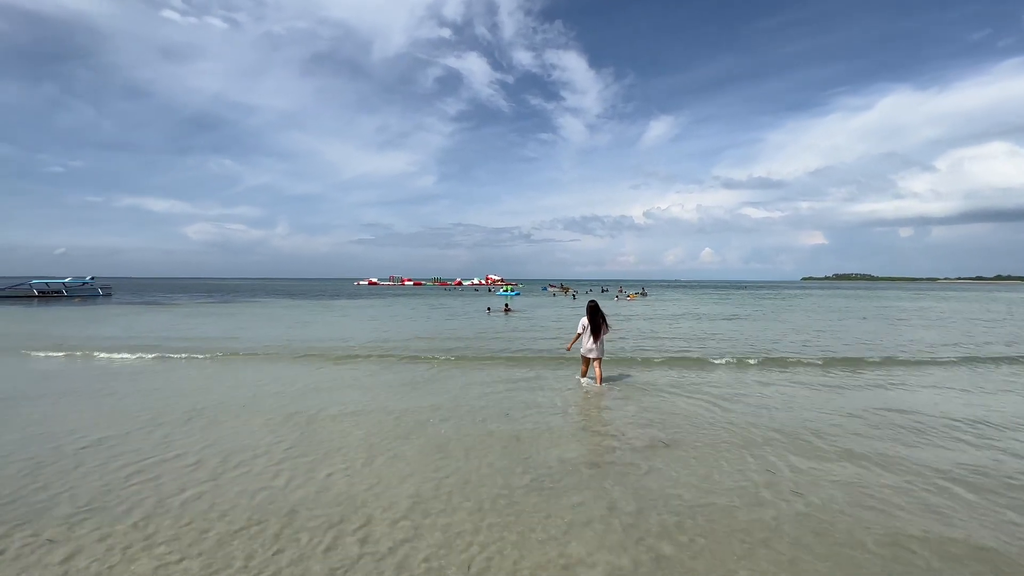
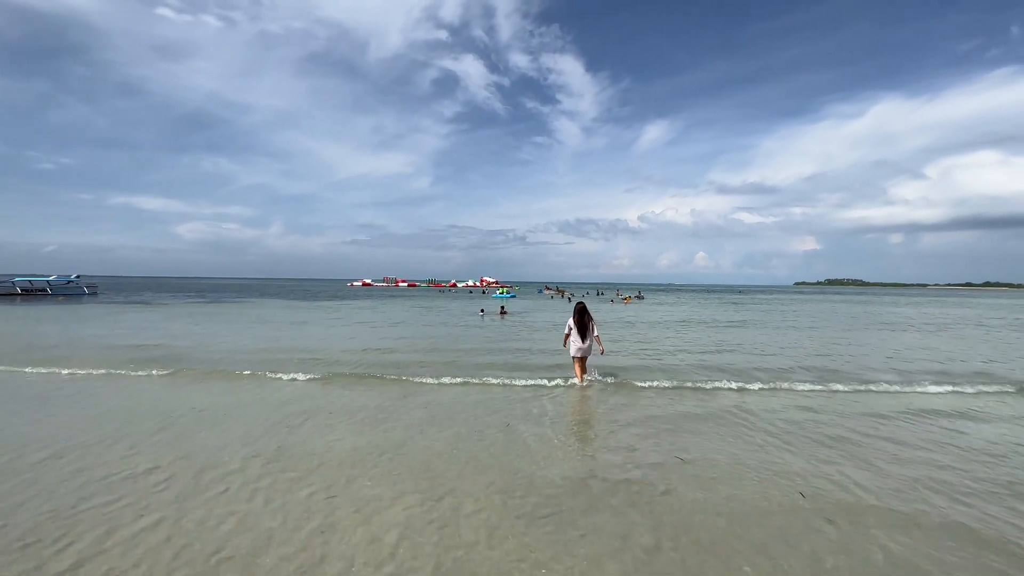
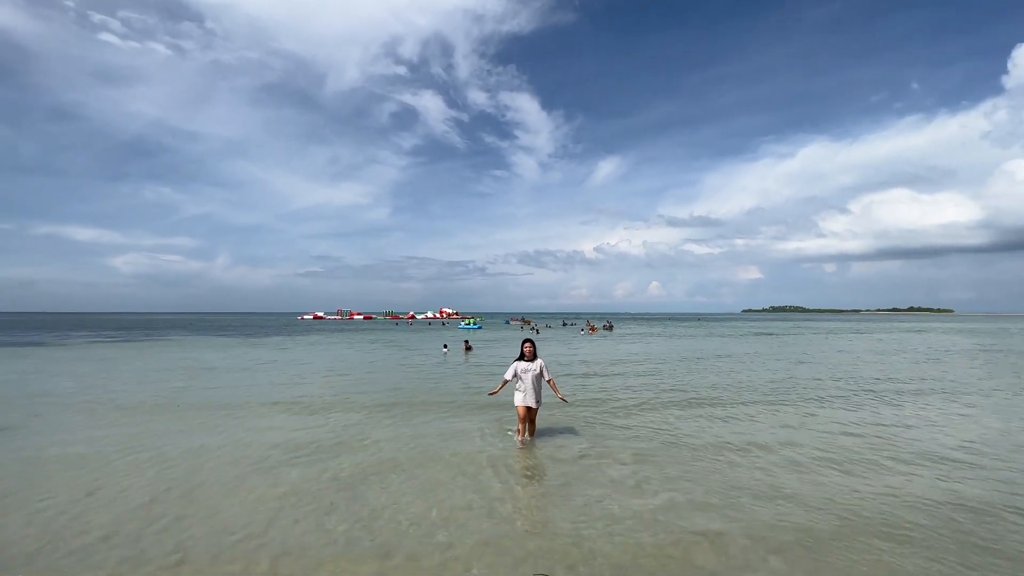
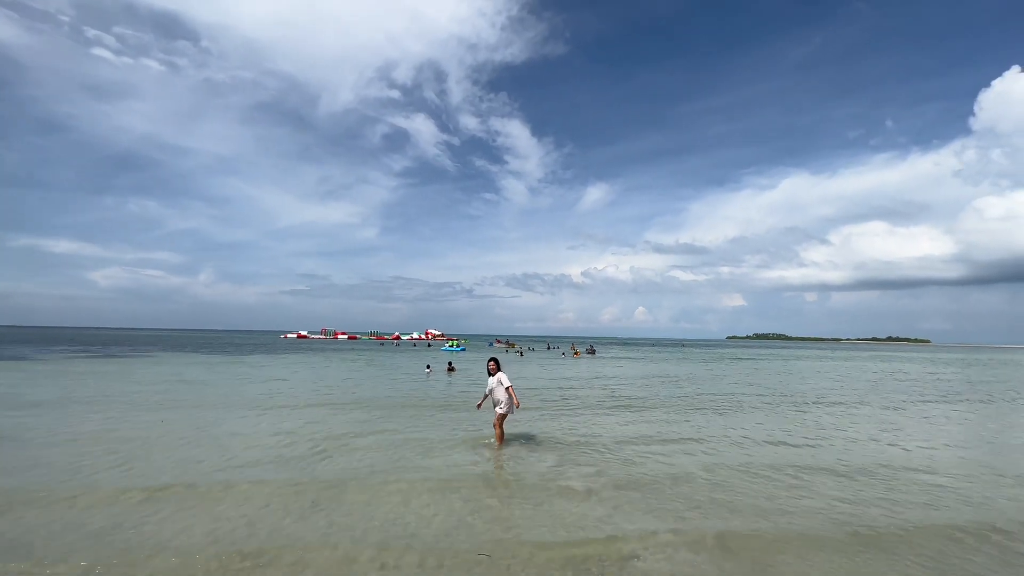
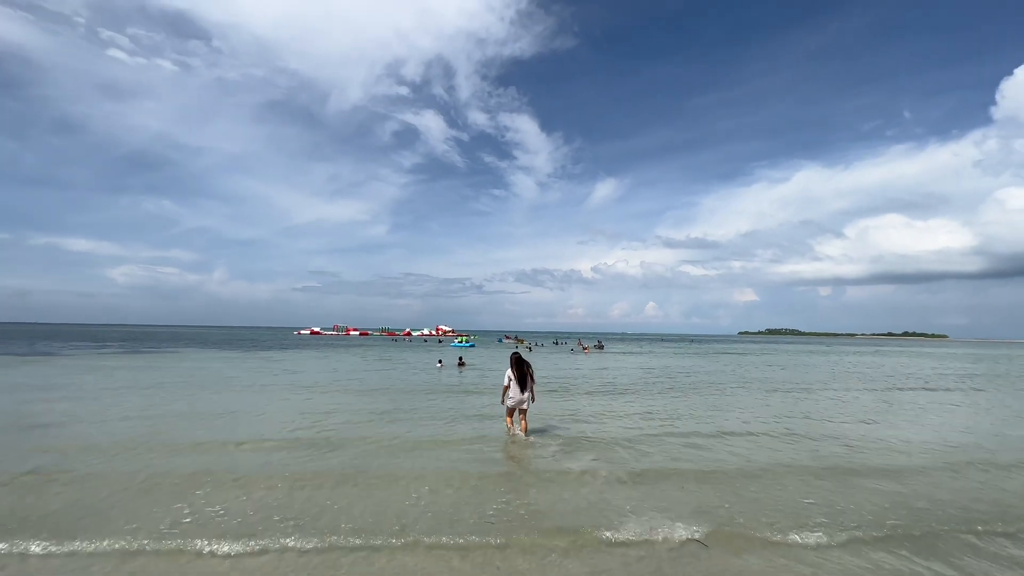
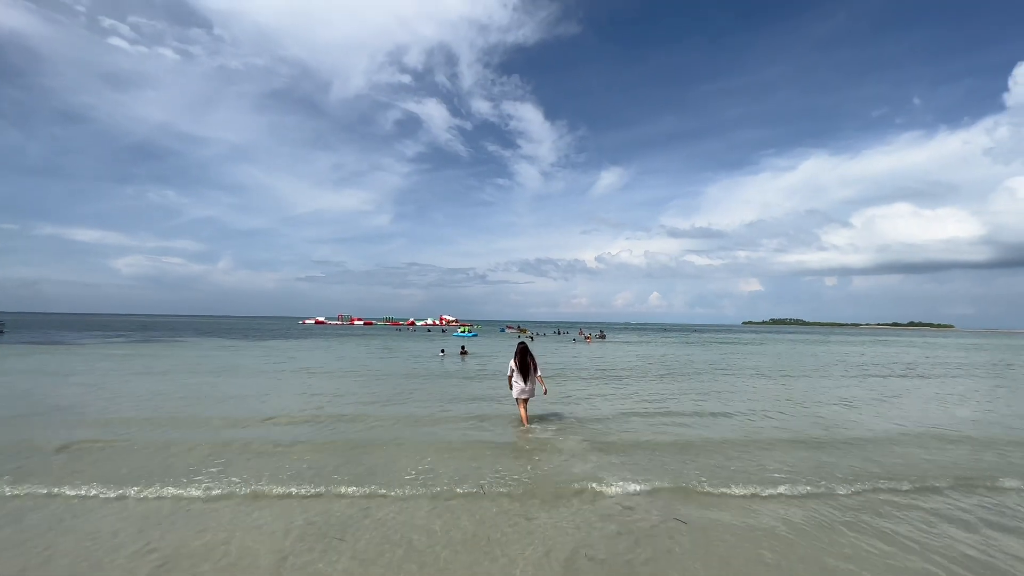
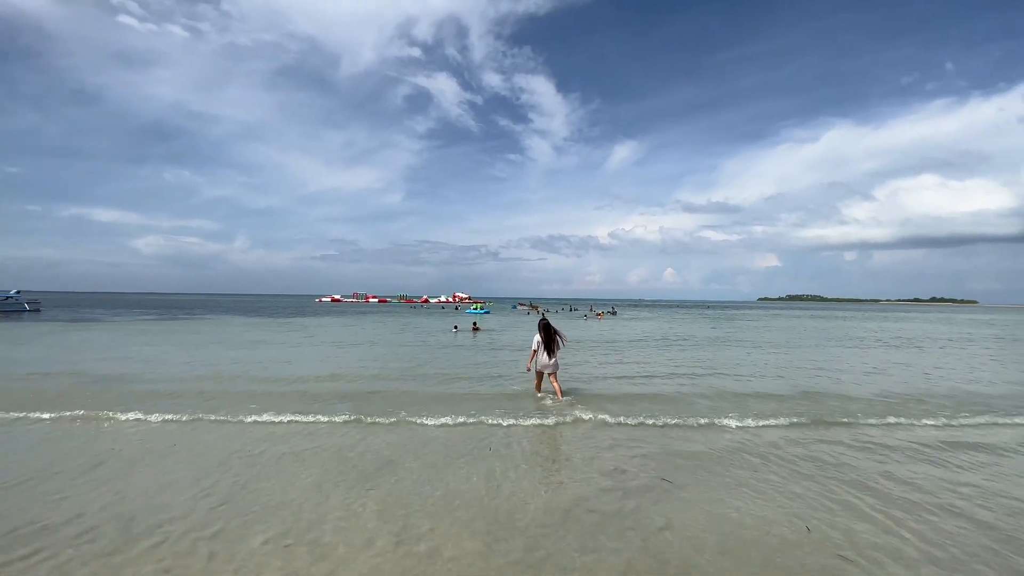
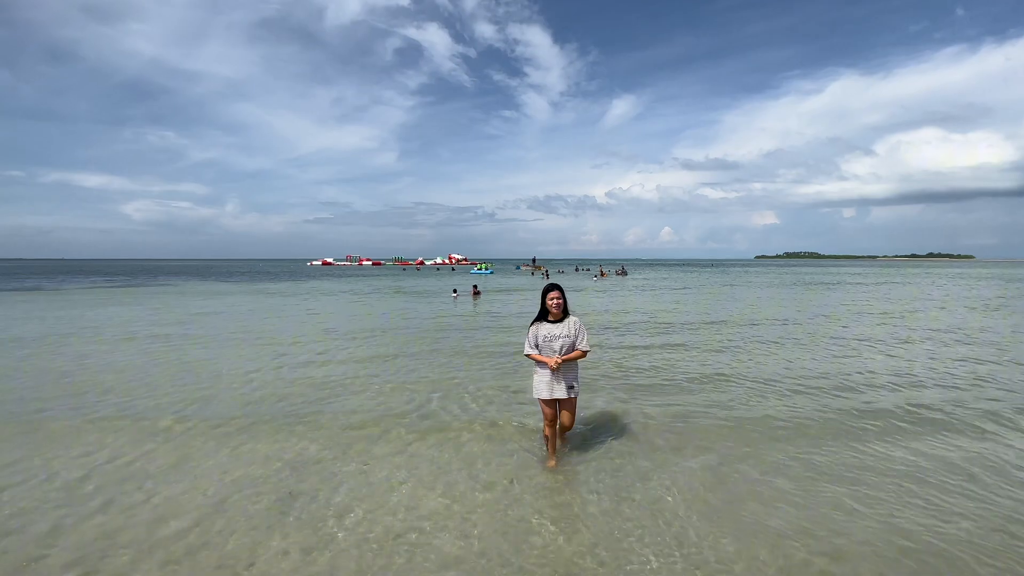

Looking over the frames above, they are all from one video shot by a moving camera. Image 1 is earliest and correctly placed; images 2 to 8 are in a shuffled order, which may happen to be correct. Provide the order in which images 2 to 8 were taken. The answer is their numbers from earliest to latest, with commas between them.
2, 7, 6, 5, 4, 3, 8
